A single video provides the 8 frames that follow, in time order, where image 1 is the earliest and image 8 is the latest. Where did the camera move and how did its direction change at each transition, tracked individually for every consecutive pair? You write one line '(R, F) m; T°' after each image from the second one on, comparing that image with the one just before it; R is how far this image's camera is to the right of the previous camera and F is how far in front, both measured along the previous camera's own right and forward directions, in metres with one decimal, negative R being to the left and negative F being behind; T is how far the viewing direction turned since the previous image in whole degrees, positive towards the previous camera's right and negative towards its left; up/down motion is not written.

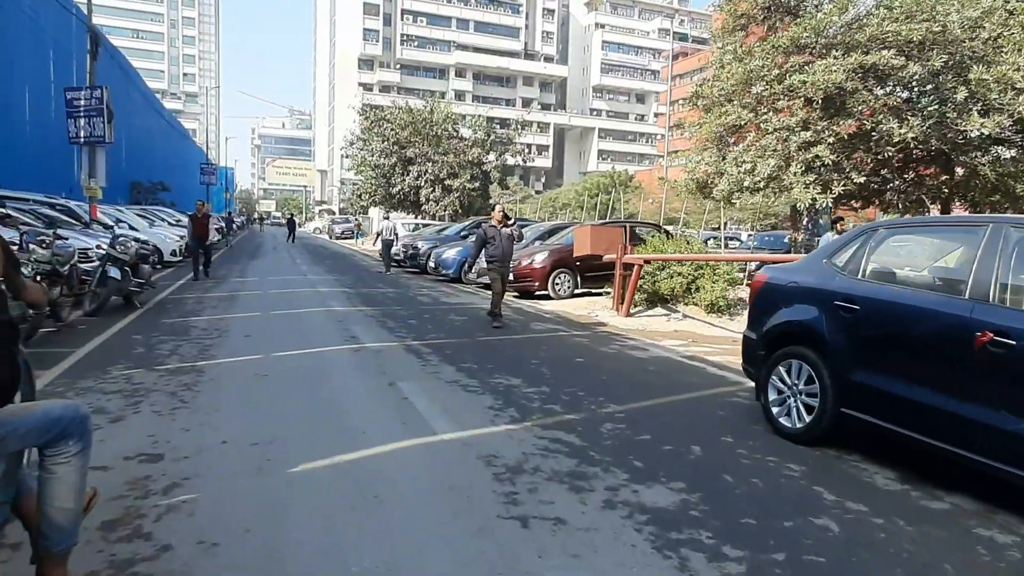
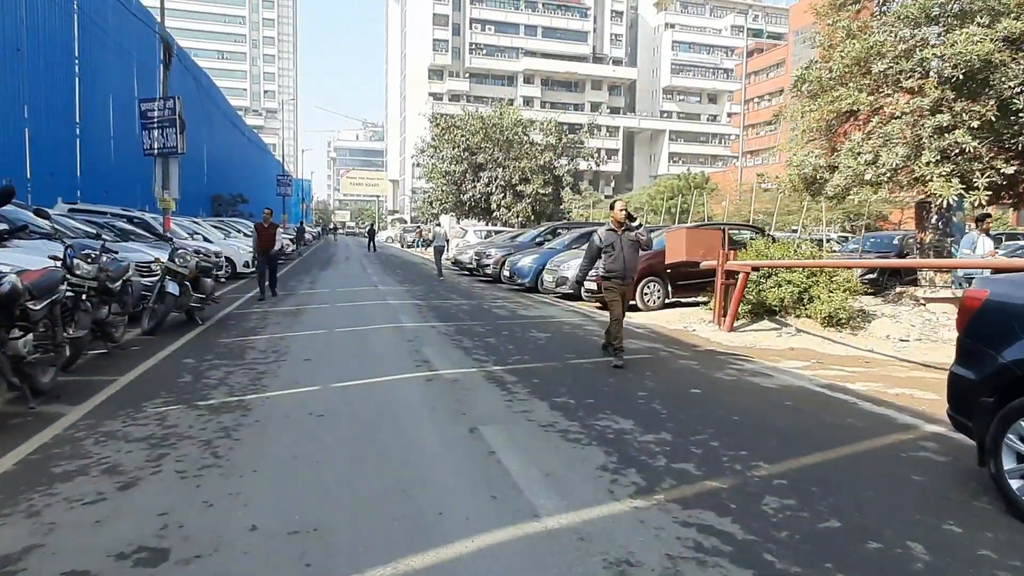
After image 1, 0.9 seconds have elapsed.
(-0.3, +1.3) m; -6°
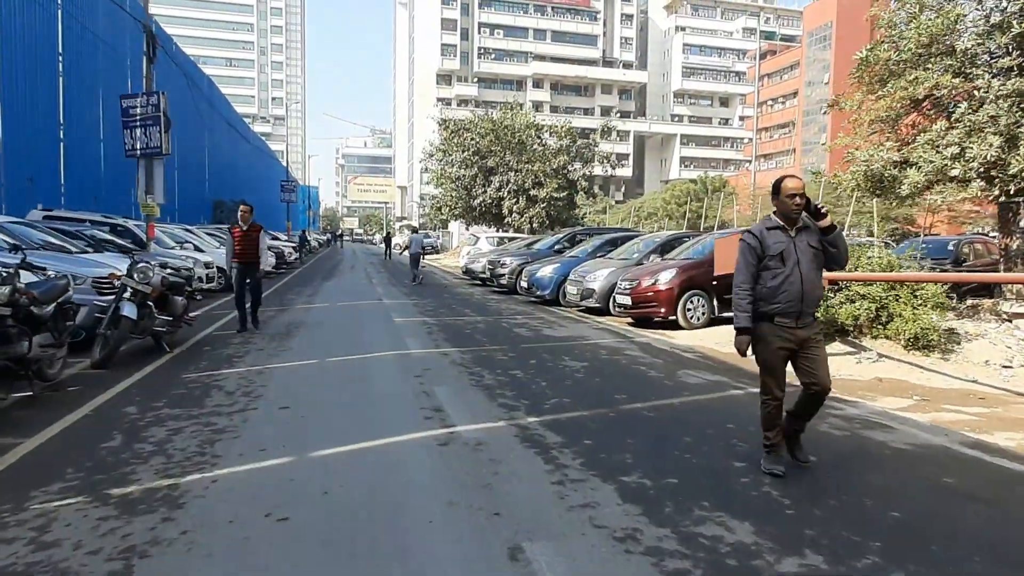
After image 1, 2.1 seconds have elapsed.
(-0.2, +1.7) m; -1°
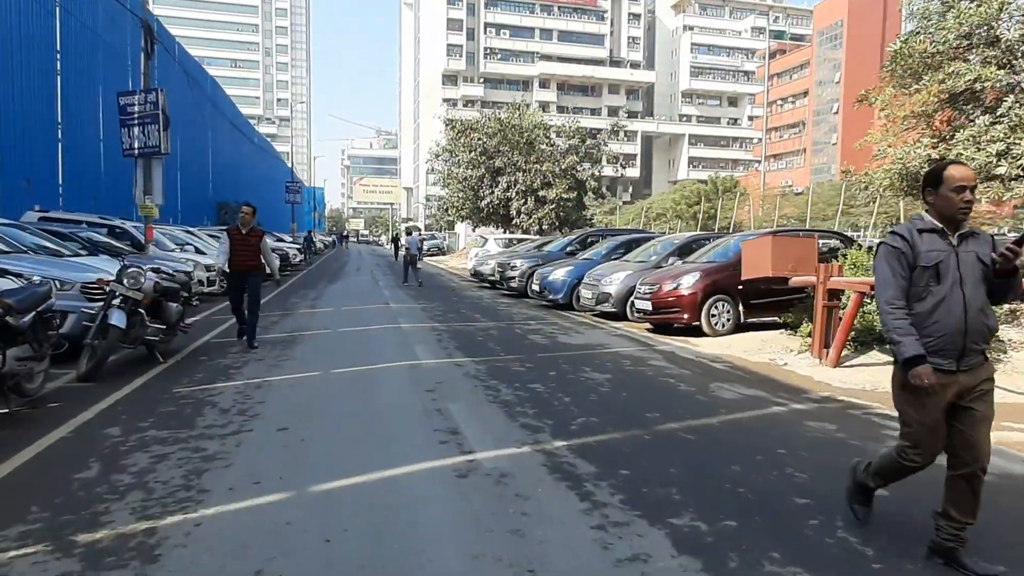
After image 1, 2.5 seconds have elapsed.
(-0.1, +0.6) m; -1°
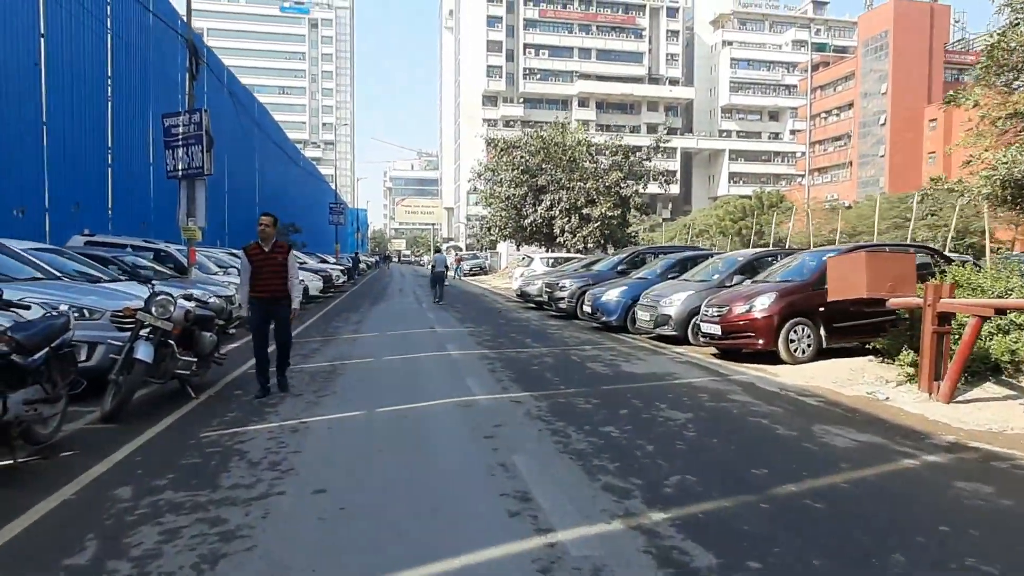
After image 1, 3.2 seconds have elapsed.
(-0.3, +0.9) m; -3°
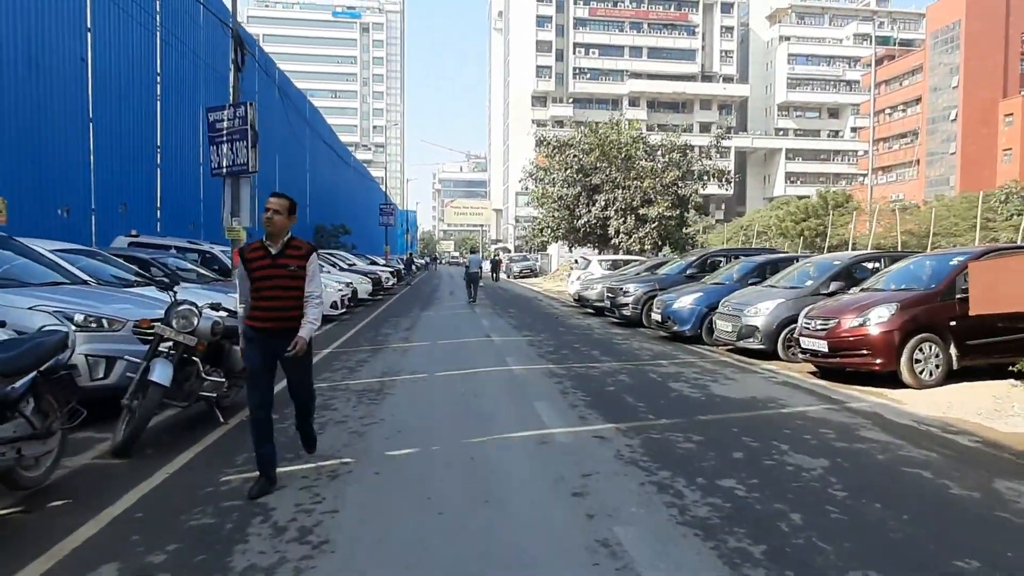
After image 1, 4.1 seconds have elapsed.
(-0.3, +1.2) m; -4°
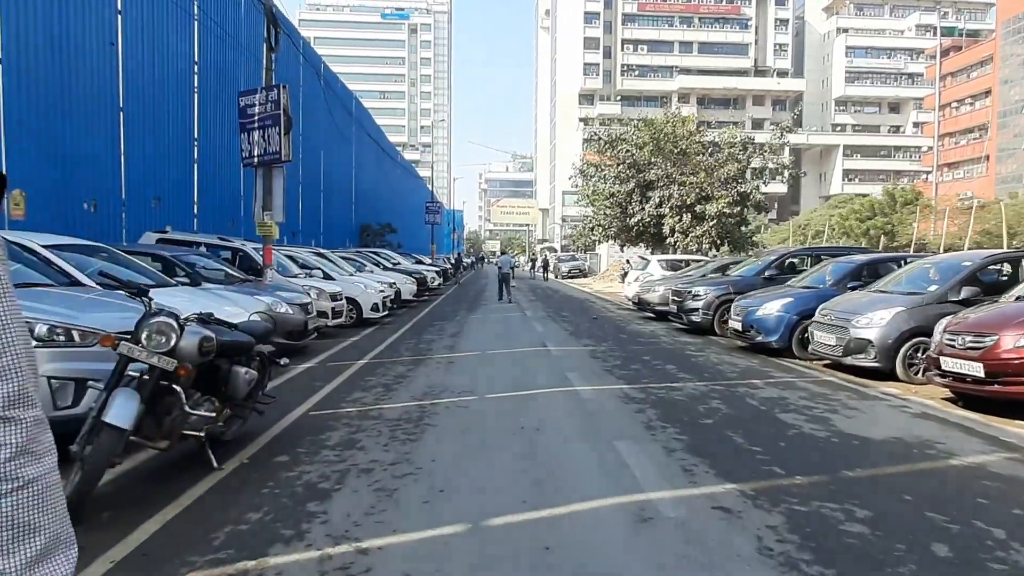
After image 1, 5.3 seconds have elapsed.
(-0.3, +1.6) m; -4°
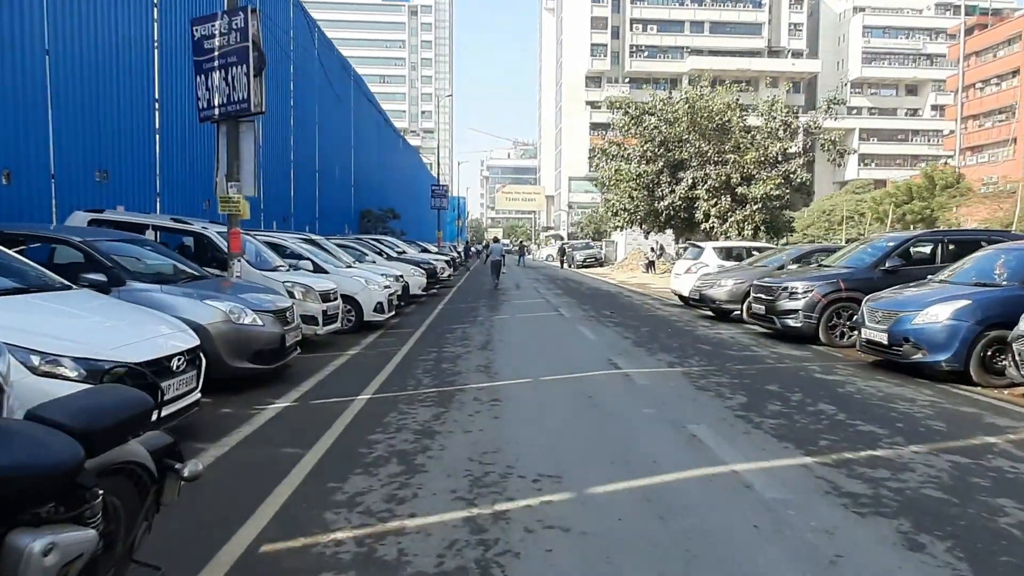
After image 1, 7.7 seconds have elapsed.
(-0.8, +3.5) m; 0°
